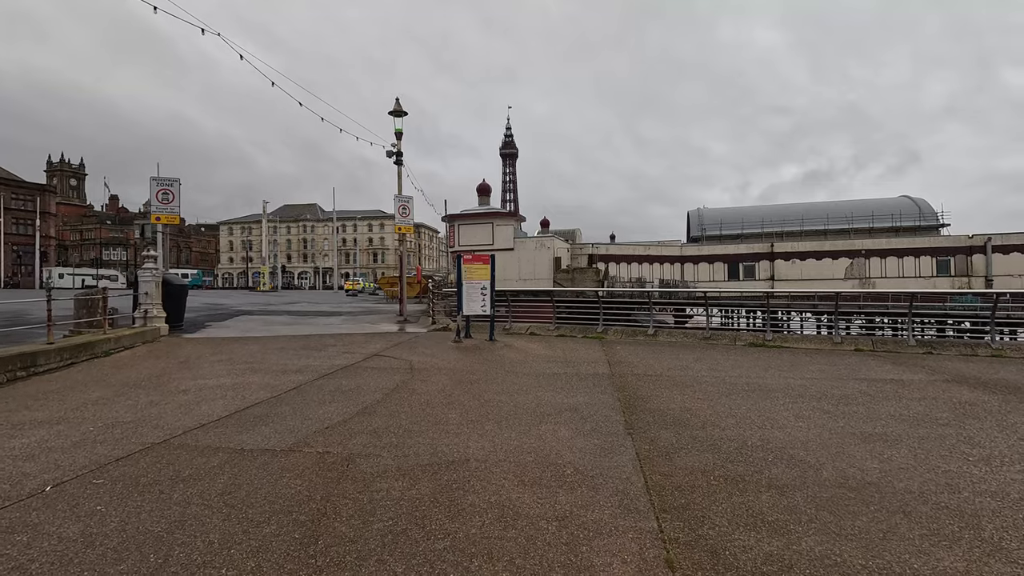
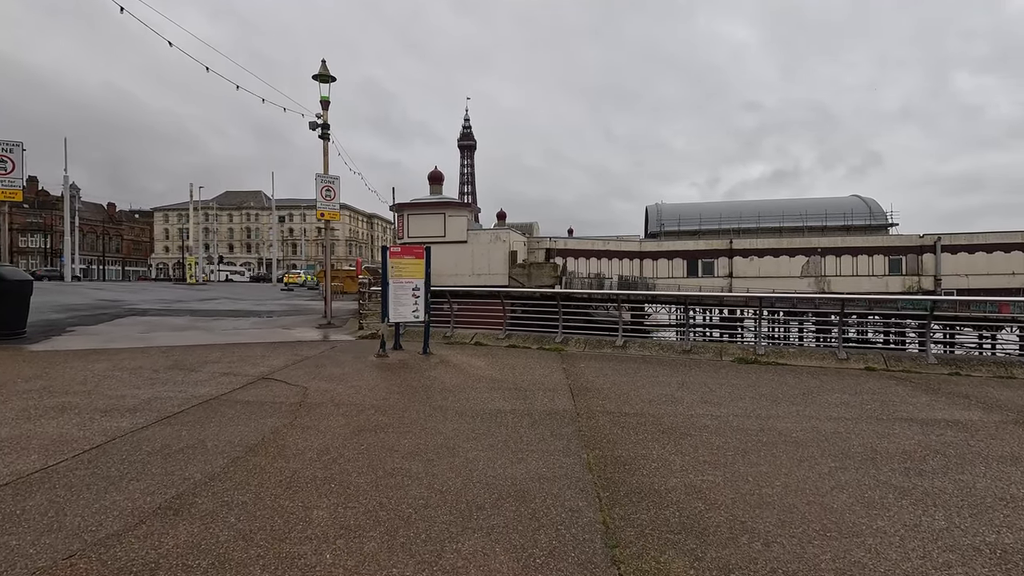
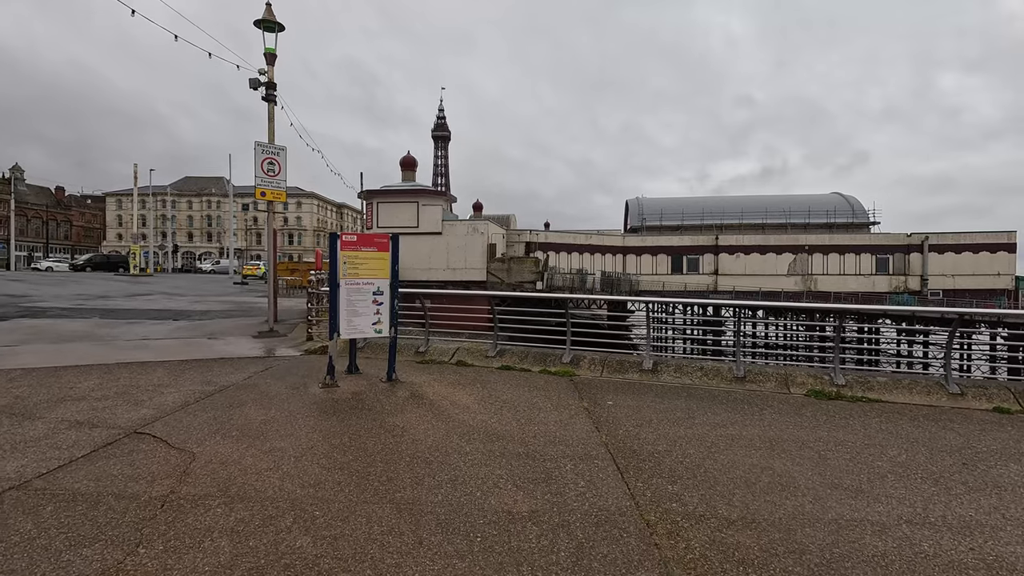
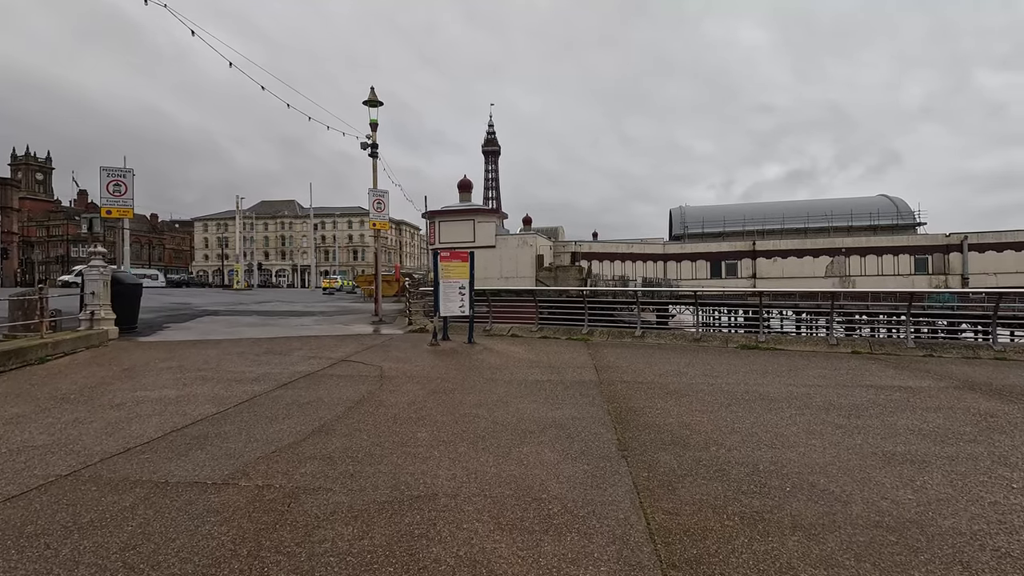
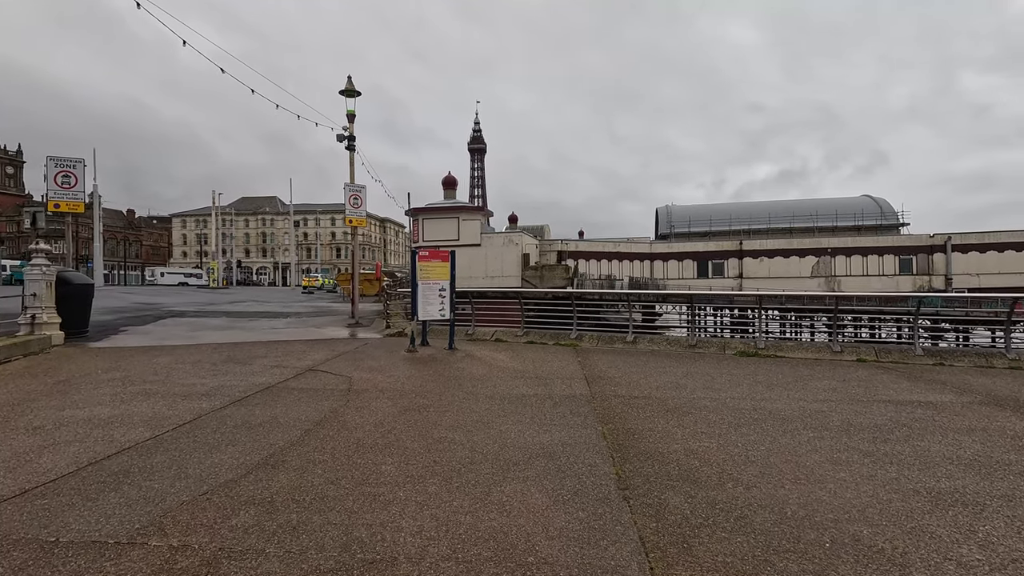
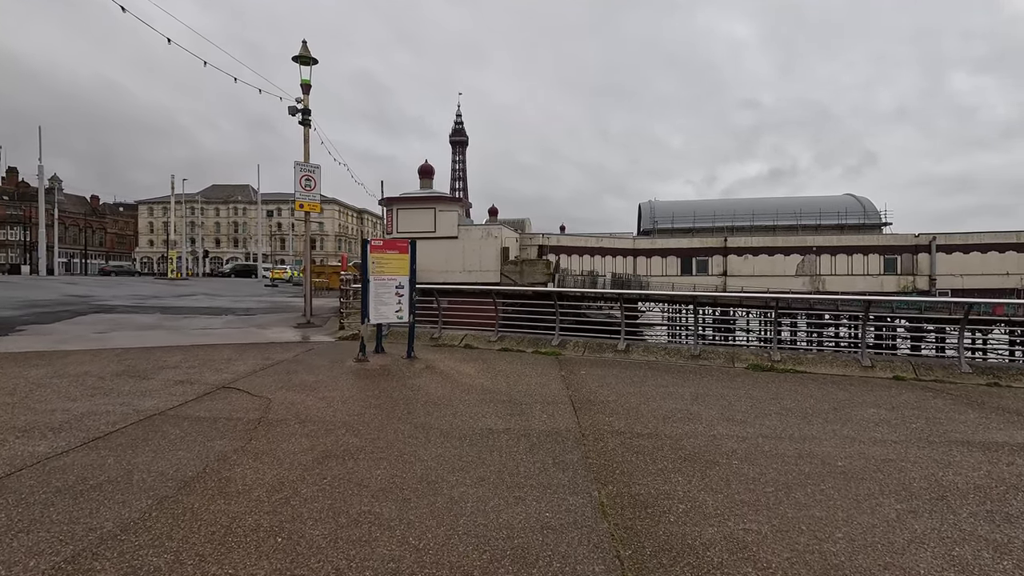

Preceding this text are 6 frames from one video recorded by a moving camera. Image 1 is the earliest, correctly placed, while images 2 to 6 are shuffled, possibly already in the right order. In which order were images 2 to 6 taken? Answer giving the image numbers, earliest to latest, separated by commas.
4, 5, 2, 6, 3
